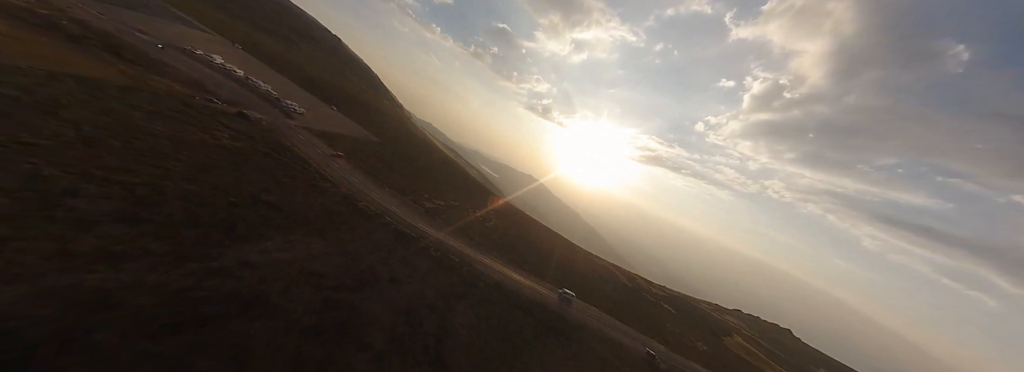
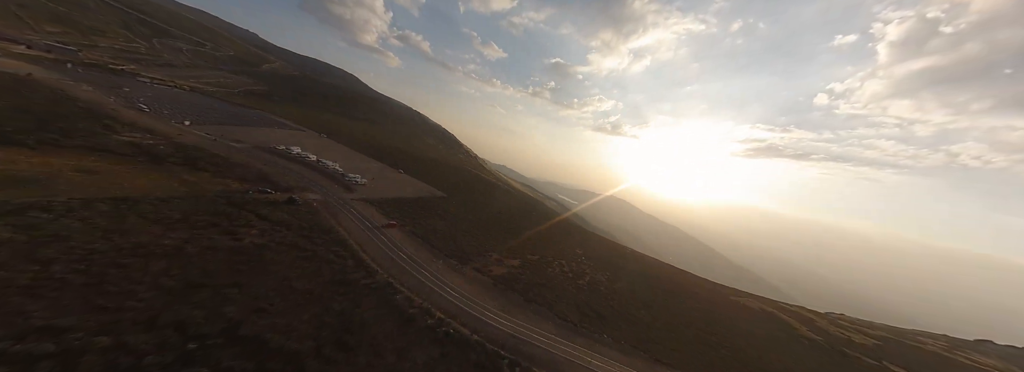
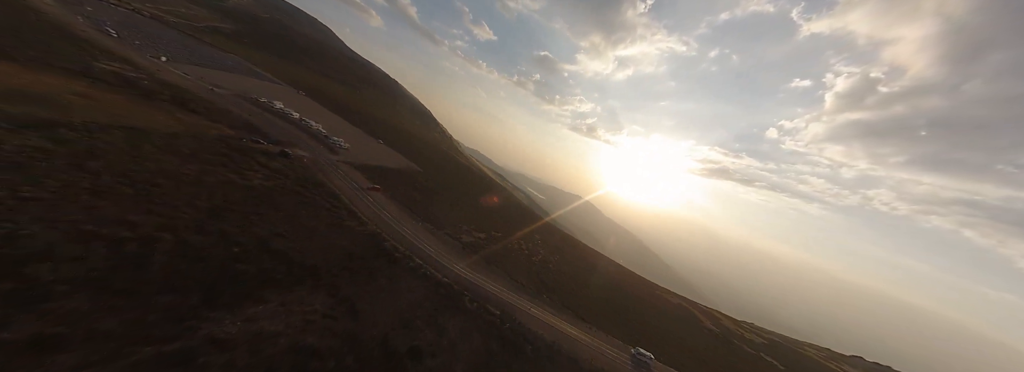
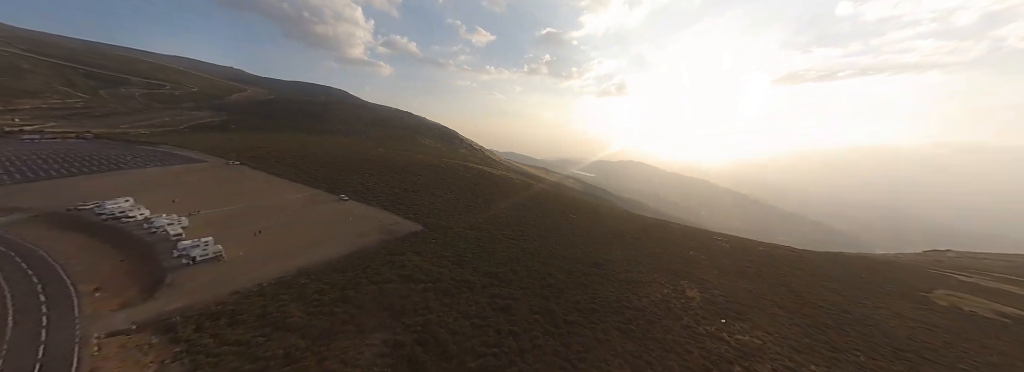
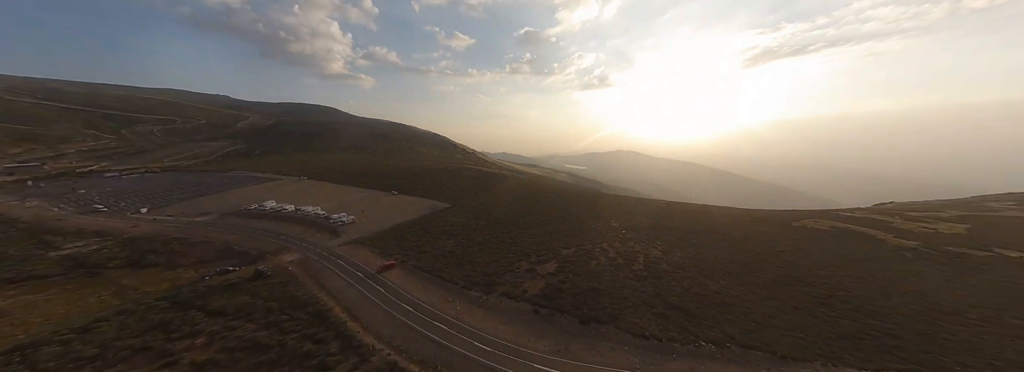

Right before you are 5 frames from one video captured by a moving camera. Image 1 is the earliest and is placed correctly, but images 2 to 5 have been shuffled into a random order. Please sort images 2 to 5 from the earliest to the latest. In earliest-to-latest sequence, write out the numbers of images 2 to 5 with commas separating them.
3, 2, 5, 4
